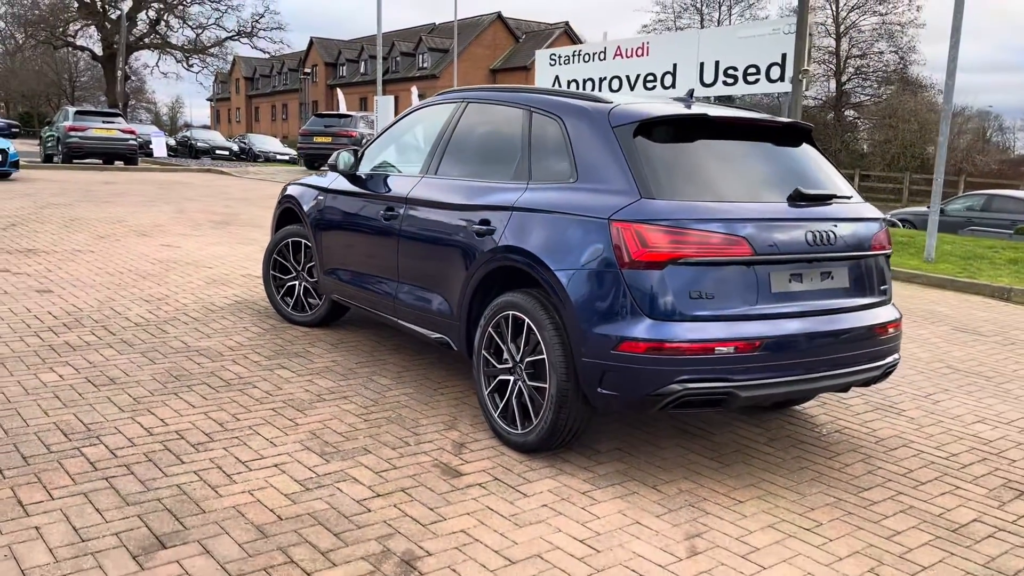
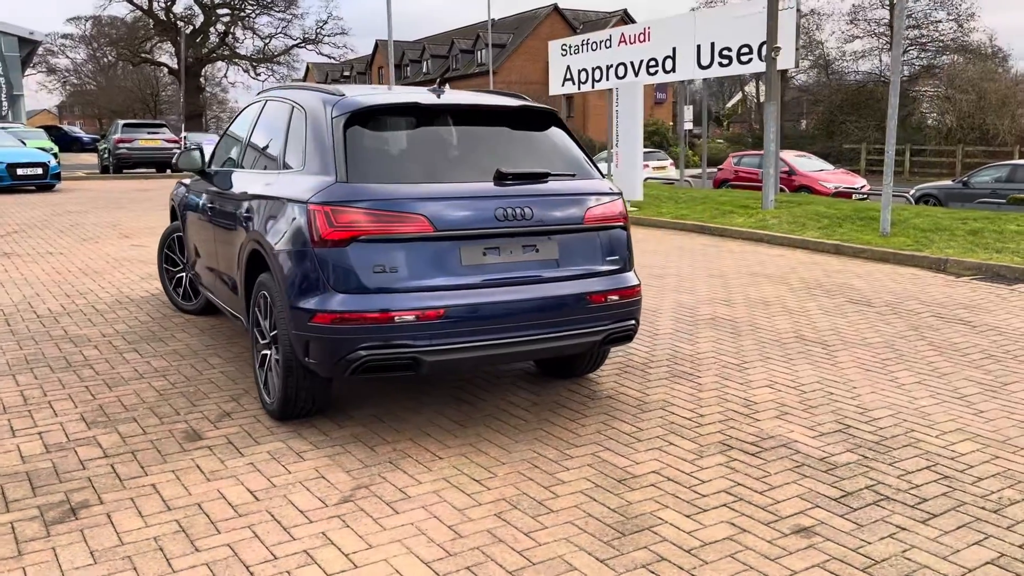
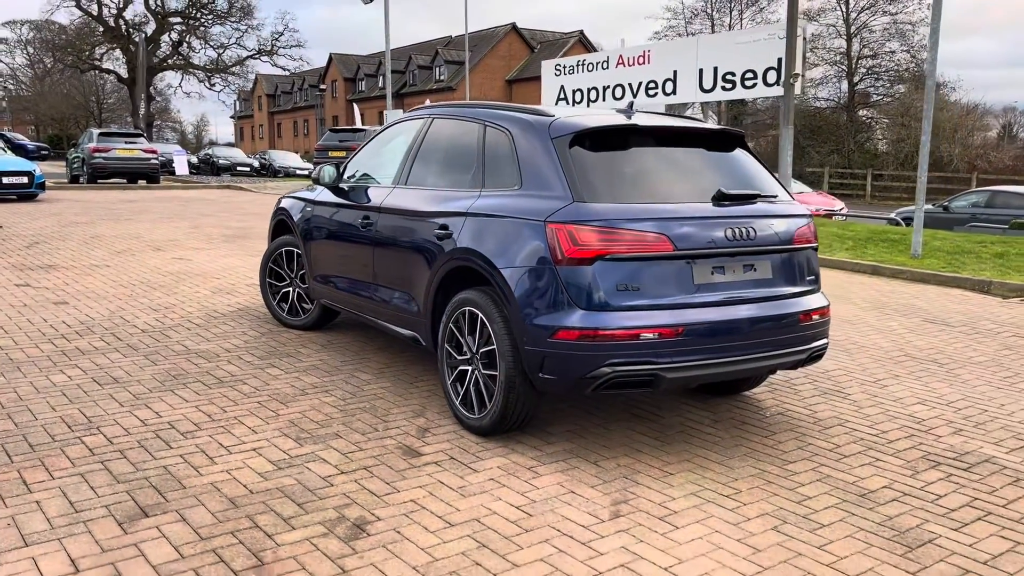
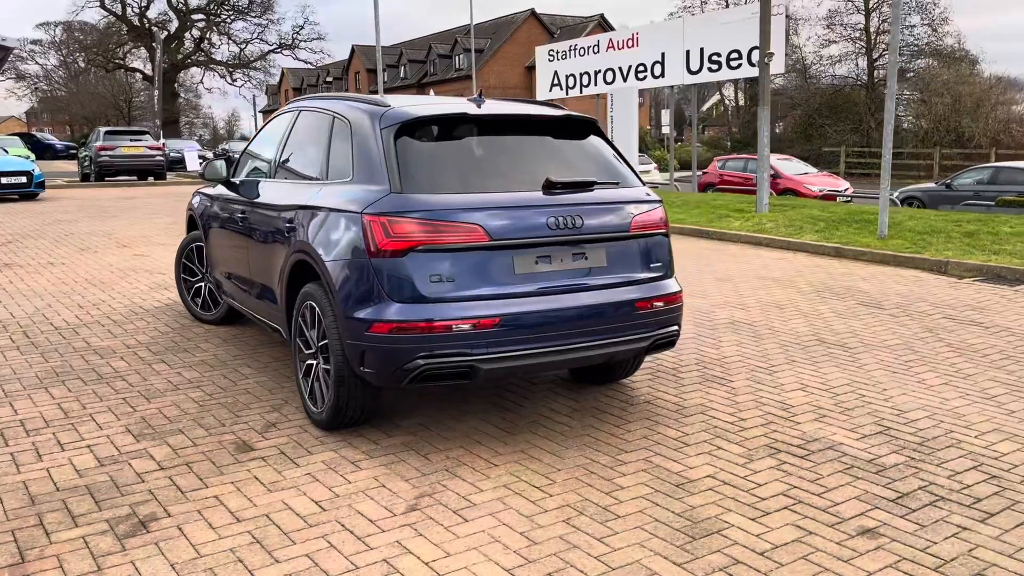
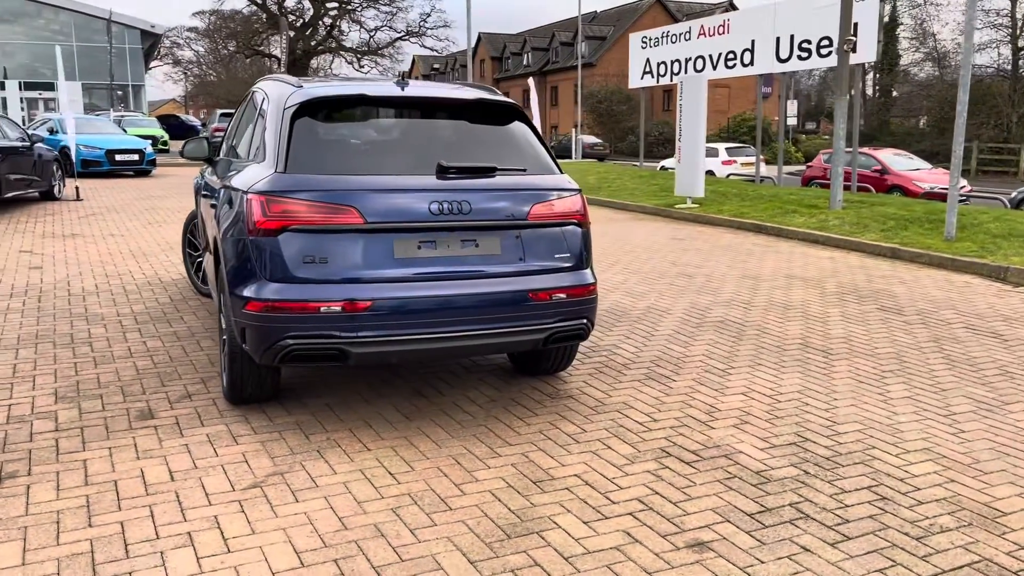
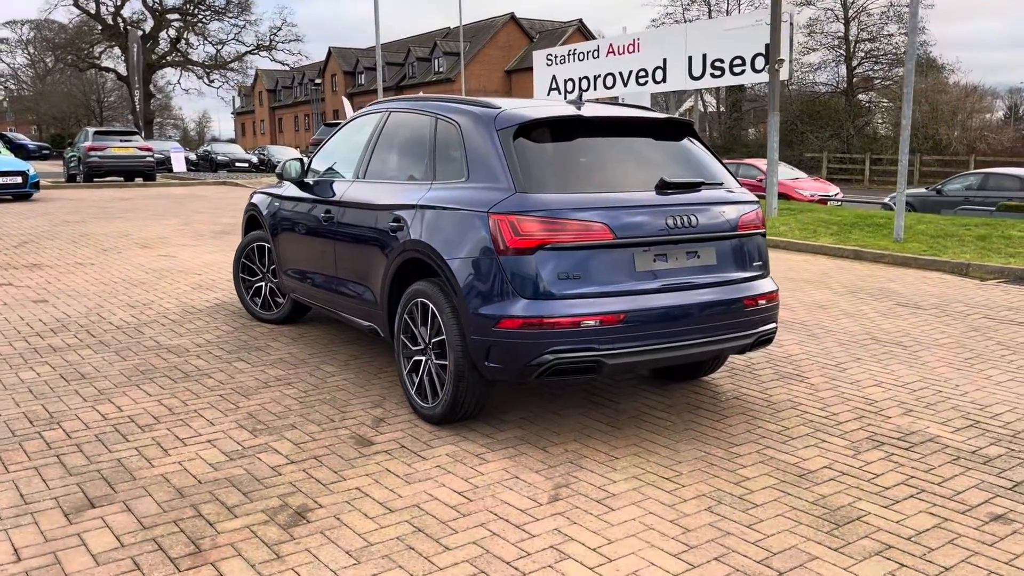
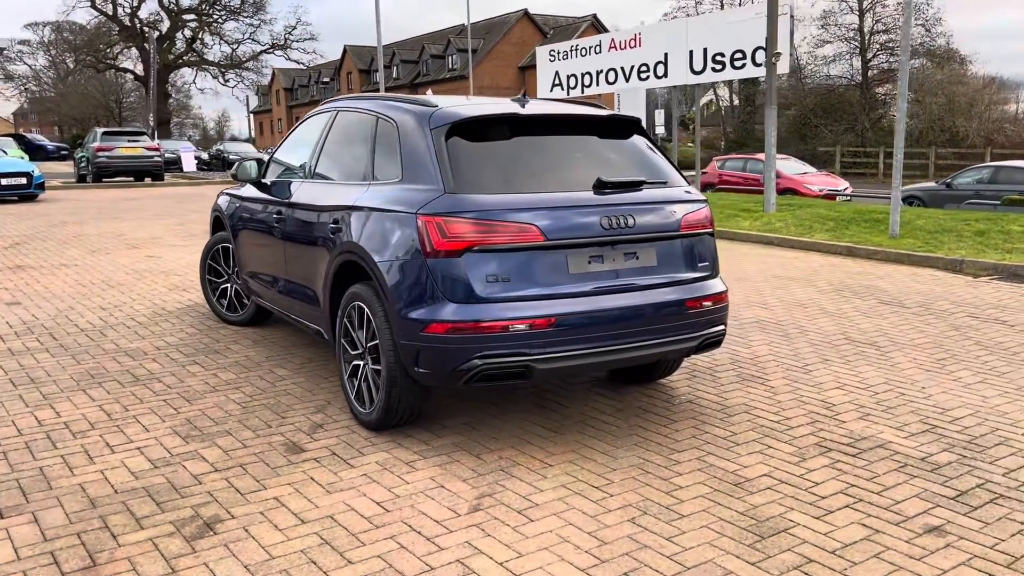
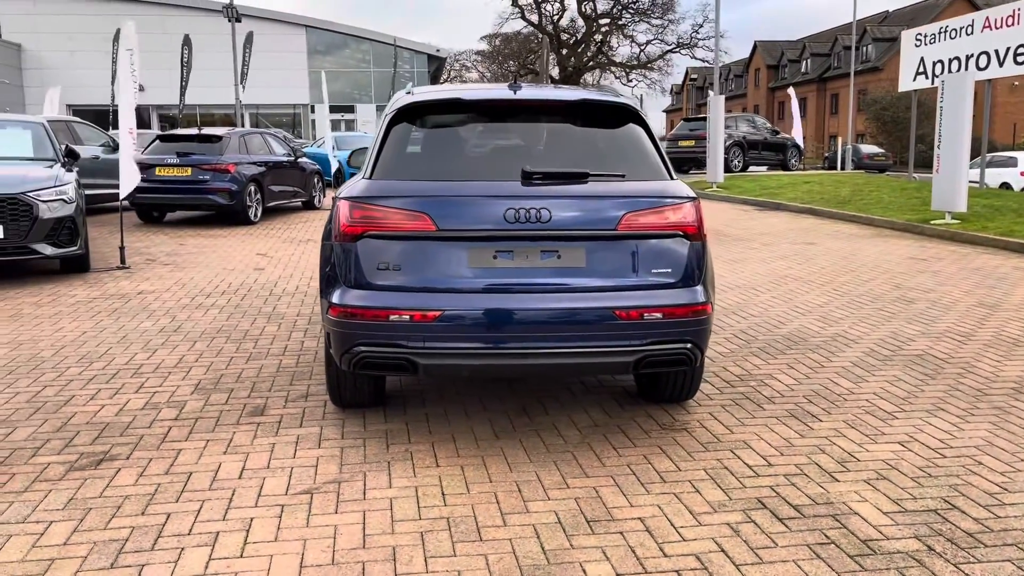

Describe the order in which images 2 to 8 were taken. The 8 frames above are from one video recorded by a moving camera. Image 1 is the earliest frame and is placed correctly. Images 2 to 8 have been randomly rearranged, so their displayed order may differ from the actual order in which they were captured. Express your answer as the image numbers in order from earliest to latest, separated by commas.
3, 6, 7, 4, 2, 5, 8
